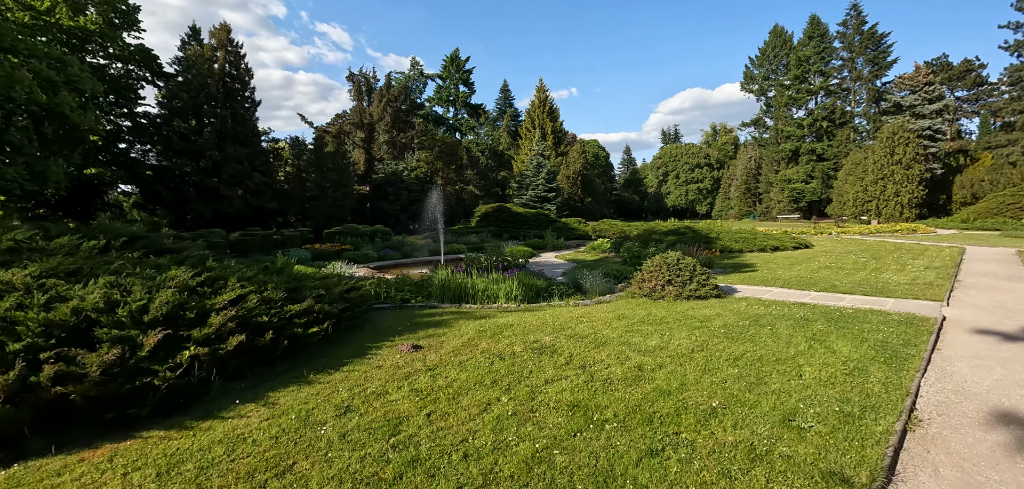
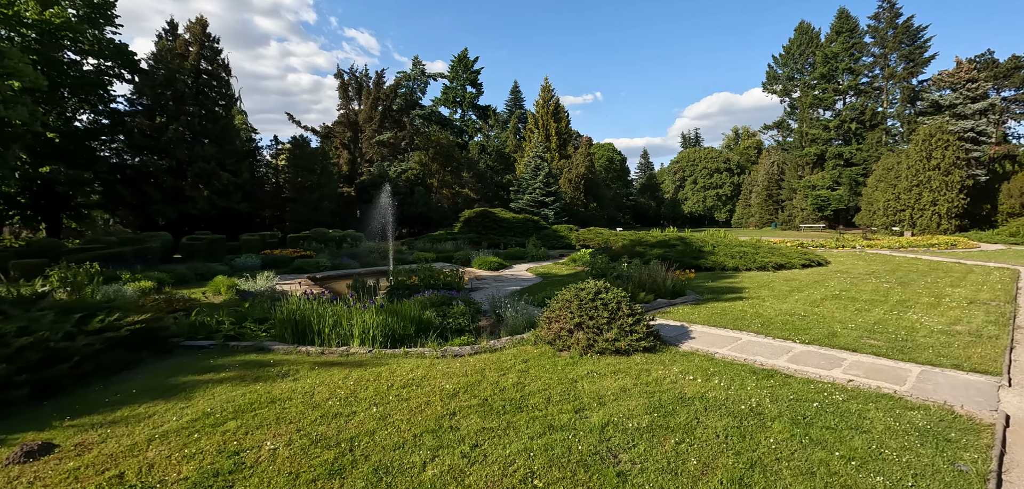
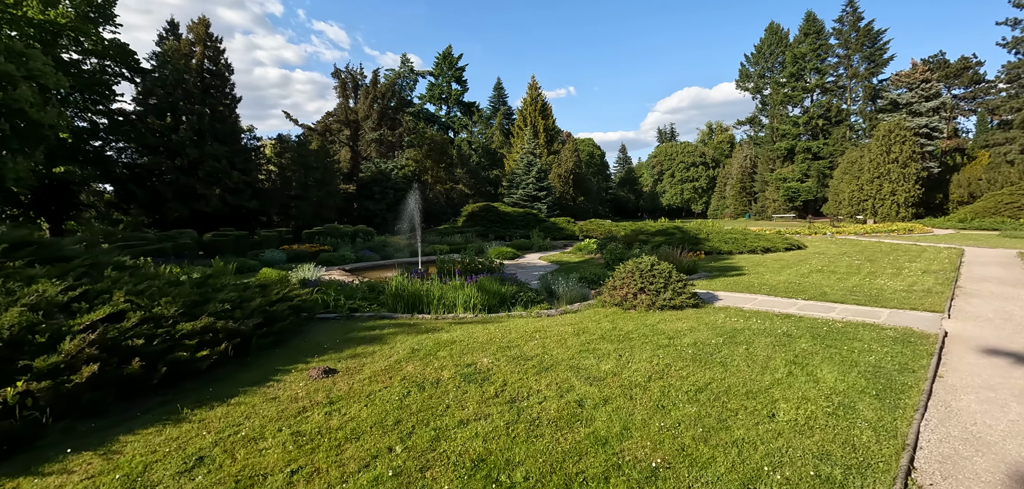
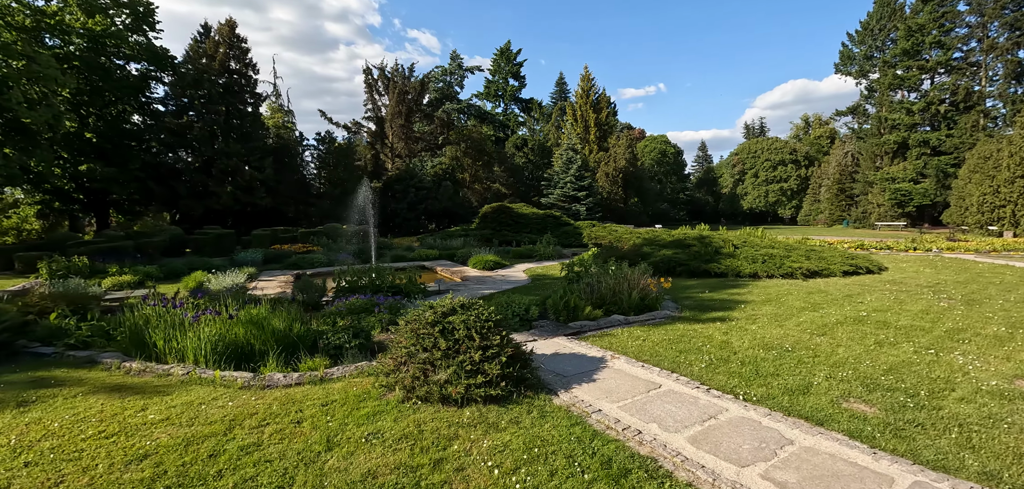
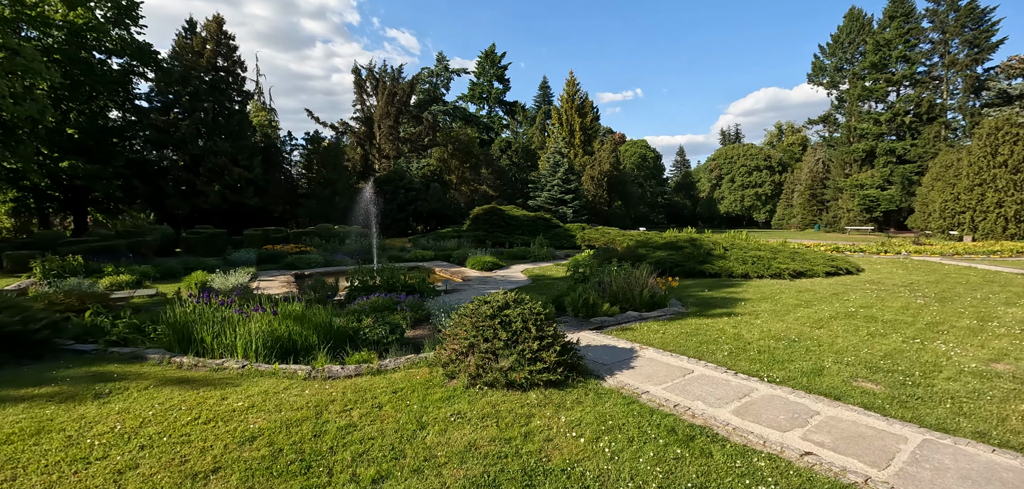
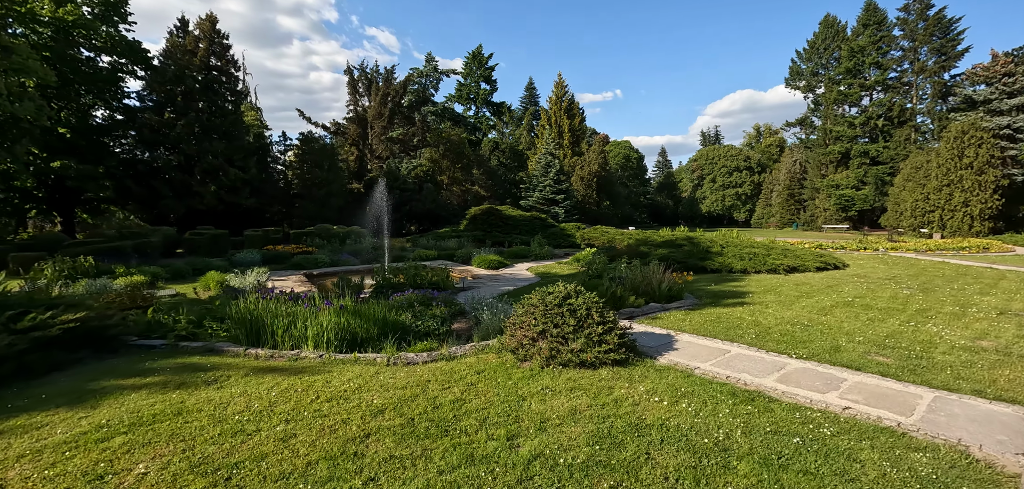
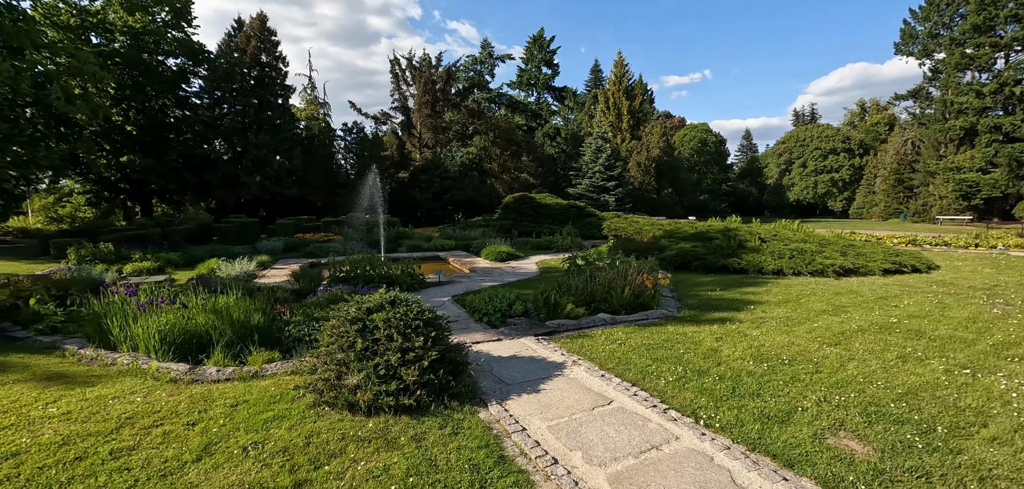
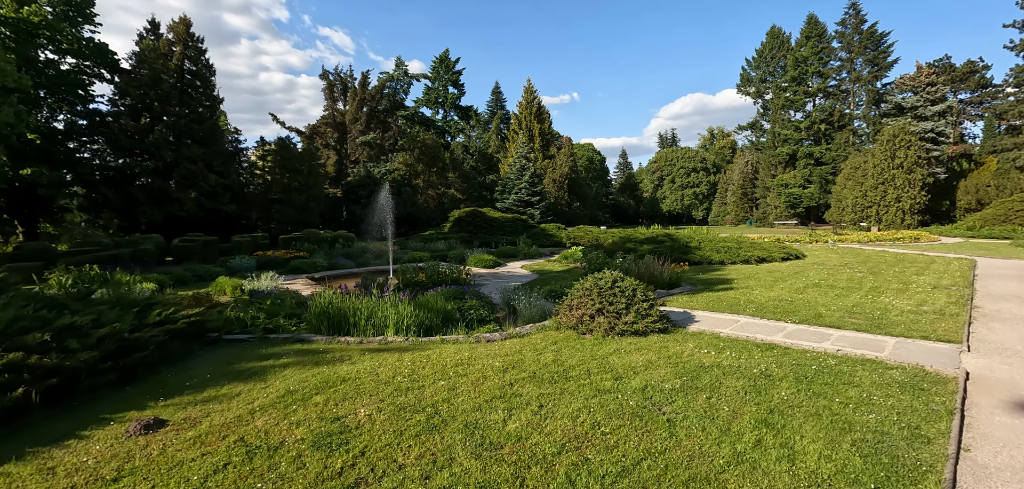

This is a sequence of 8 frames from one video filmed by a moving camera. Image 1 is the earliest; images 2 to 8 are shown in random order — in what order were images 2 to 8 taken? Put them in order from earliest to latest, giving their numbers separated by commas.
3, 8, 2, 6, 5, 4, 7
